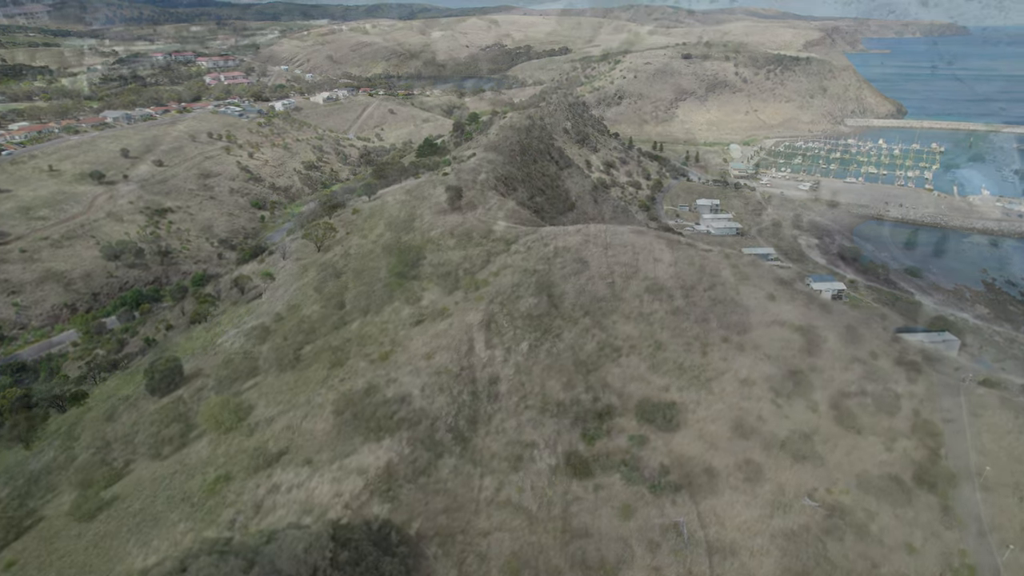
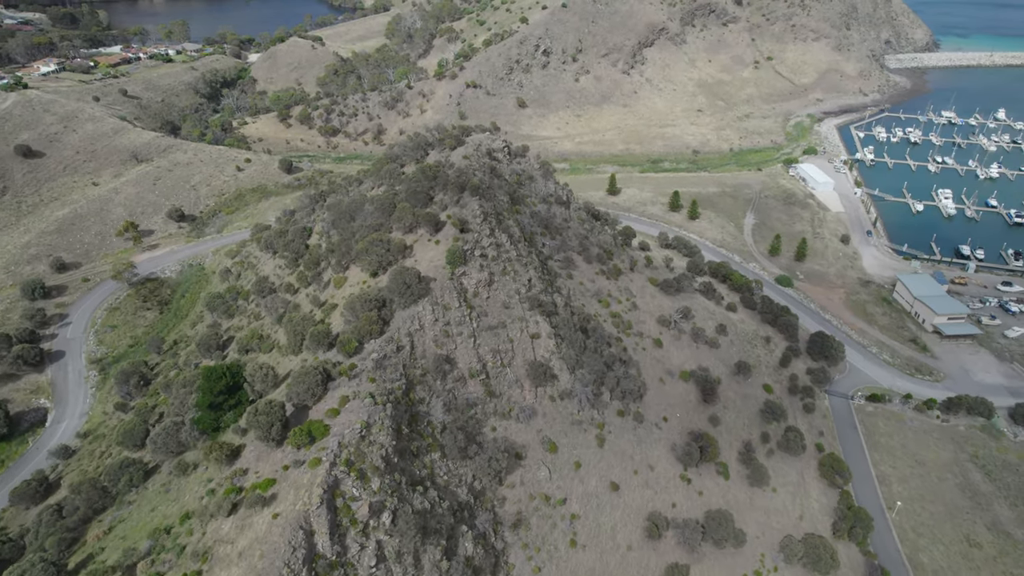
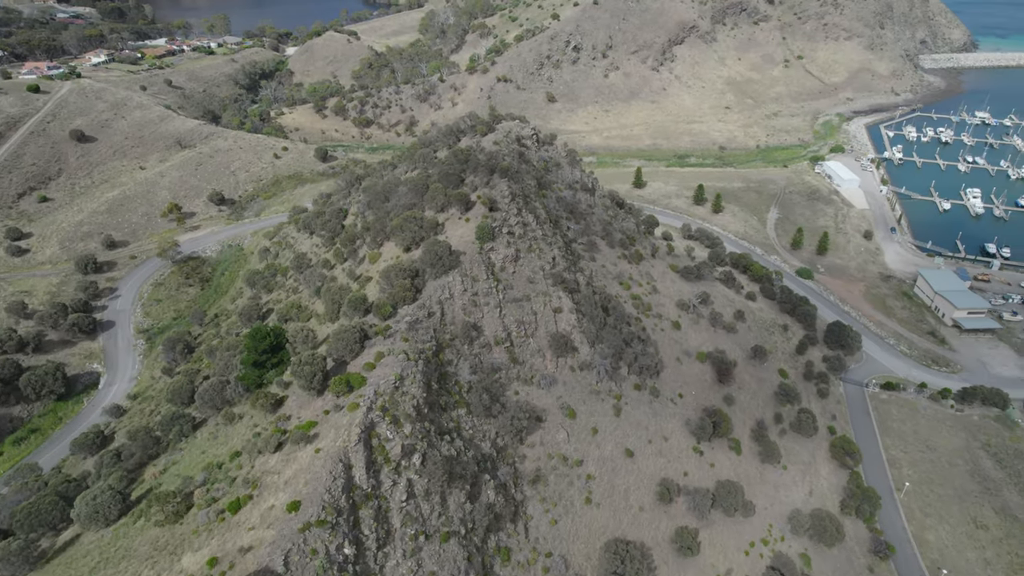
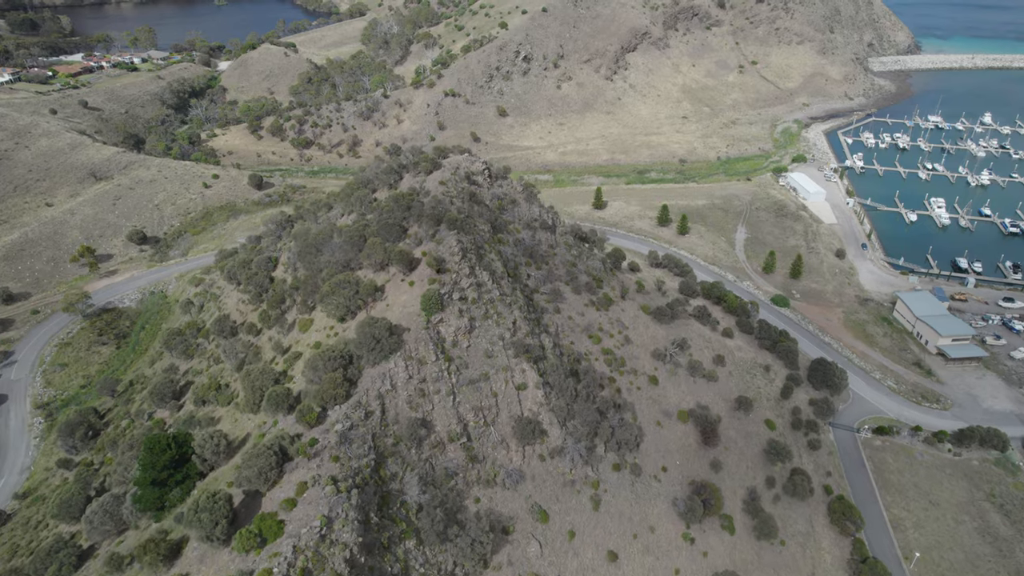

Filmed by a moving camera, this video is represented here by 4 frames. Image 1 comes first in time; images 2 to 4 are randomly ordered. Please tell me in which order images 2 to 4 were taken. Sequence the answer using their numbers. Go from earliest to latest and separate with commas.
3, 2, 4
